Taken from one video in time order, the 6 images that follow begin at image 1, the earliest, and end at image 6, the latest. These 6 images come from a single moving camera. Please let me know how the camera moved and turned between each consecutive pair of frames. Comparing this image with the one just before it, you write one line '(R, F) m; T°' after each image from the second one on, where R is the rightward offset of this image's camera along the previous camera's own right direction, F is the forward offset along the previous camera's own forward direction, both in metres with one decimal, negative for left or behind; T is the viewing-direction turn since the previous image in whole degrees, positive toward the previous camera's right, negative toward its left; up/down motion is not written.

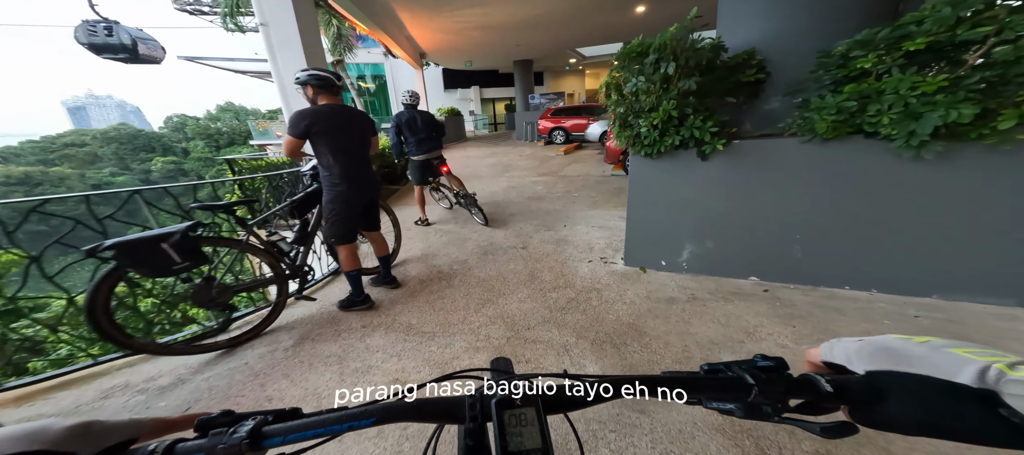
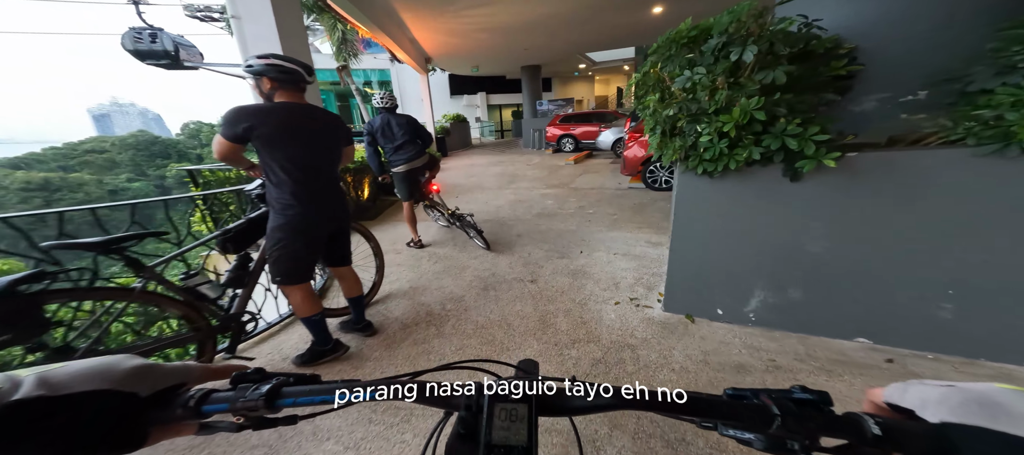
(0.0, +0.6) m; -1°
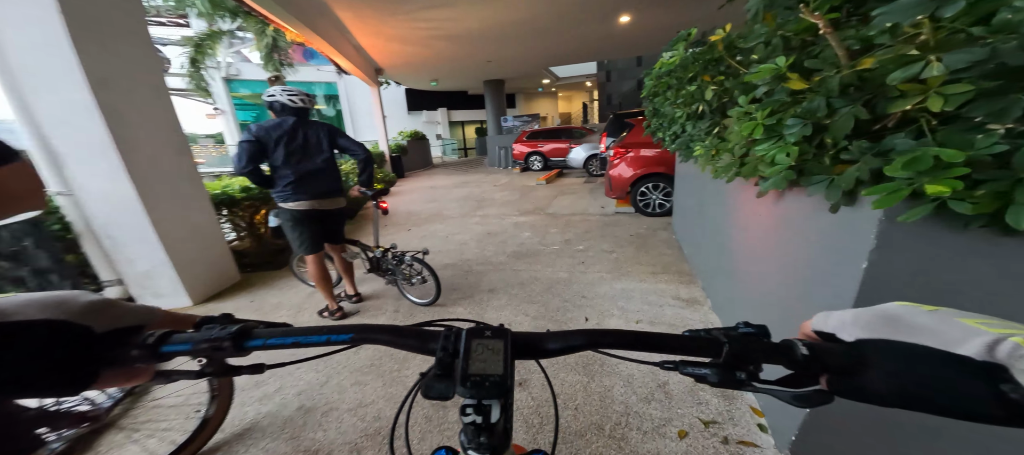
(0.0, +1.0) m; +5°
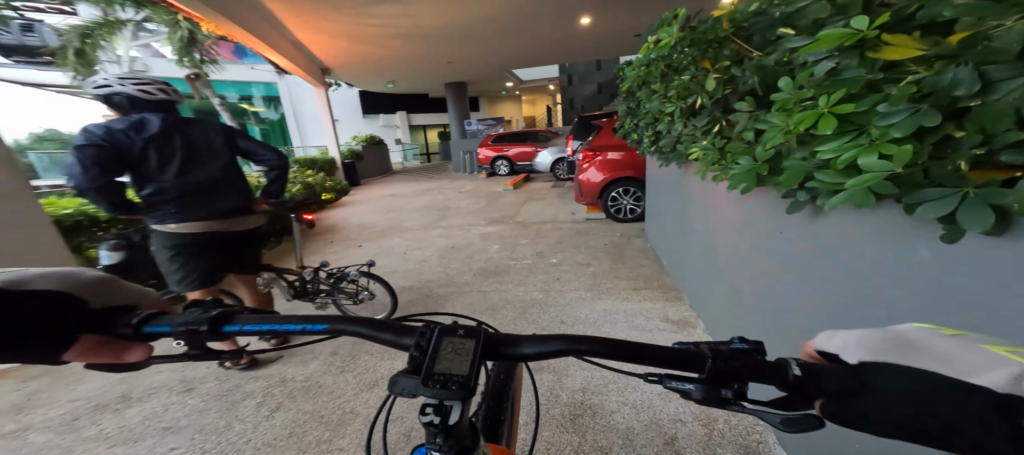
(0.0, +0.3) m; +5°
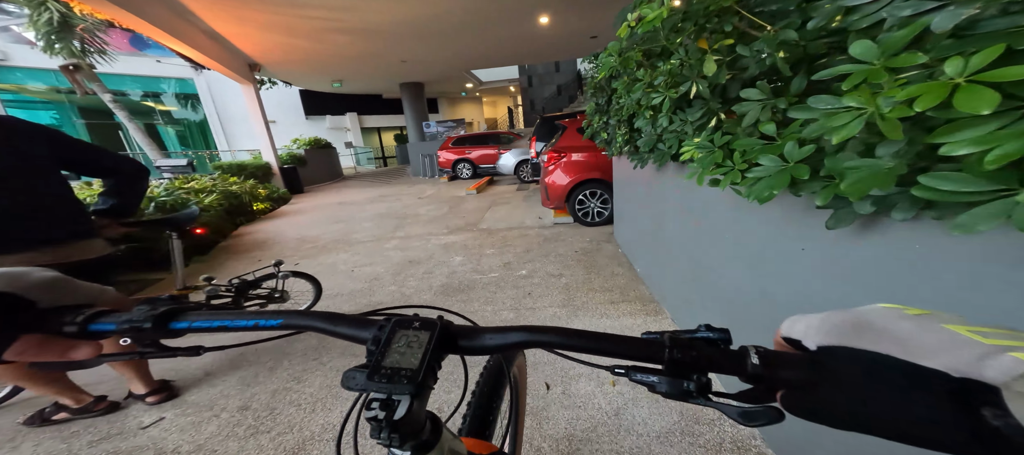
(0.0, +0.3) m; +5°
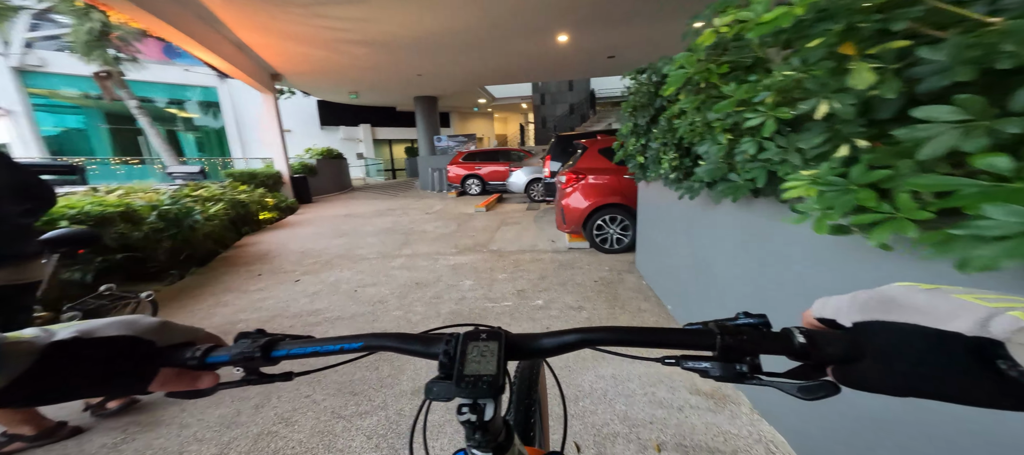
(-0.1, +0.2) m; 0°
